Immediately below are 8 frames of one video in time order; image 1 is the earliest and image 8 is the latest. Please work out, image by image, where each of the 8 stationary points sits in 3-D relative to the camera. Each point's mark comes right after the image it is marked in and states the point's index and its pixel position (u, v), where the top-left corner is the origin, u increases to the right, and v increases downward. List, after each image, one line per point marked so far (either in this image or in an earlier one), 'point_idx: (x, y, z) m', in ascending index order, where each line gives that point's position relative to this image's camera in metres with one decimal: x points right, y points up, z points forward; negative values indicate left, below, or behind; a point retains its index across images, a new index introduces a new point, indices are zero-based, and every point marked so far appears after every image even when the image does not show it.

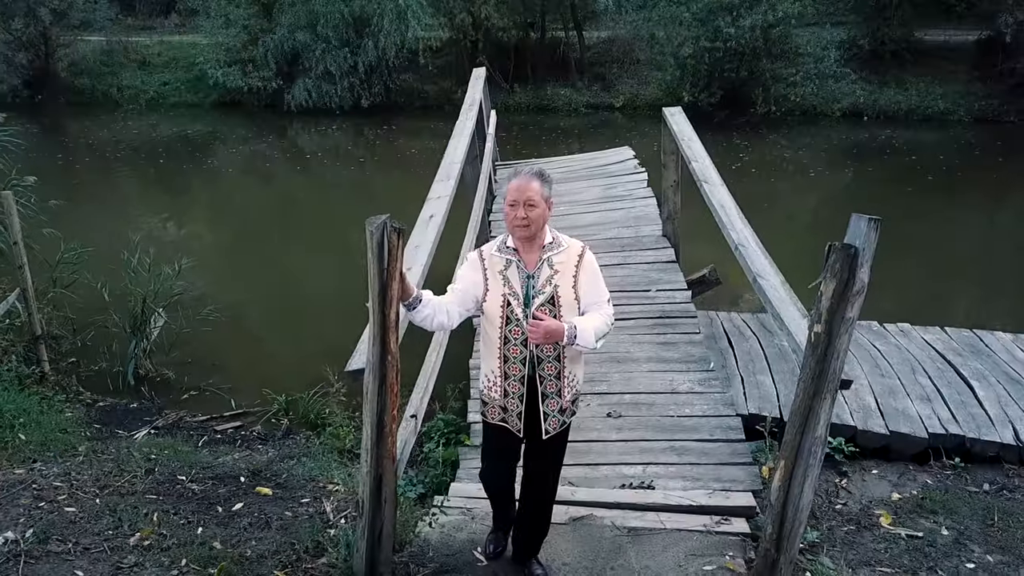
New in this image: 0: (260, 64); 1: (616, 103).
0: (-5.5, +4.9, +17.9) m
1: (+2.4, +4.1, +17.8) m
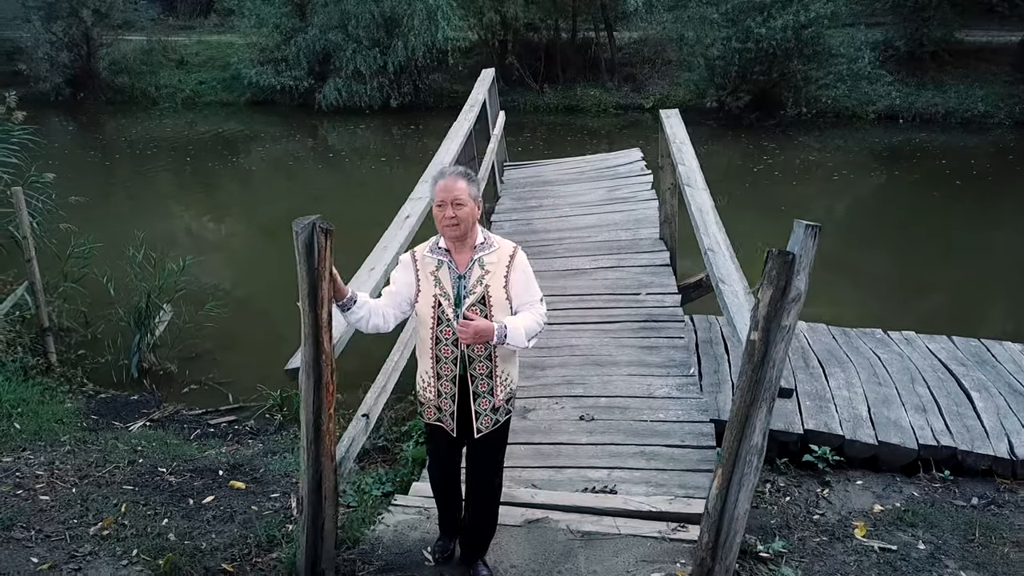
0: (-4.9, +5.0, +18.1) m
1: (+3.0, +4.0, +17.7) m
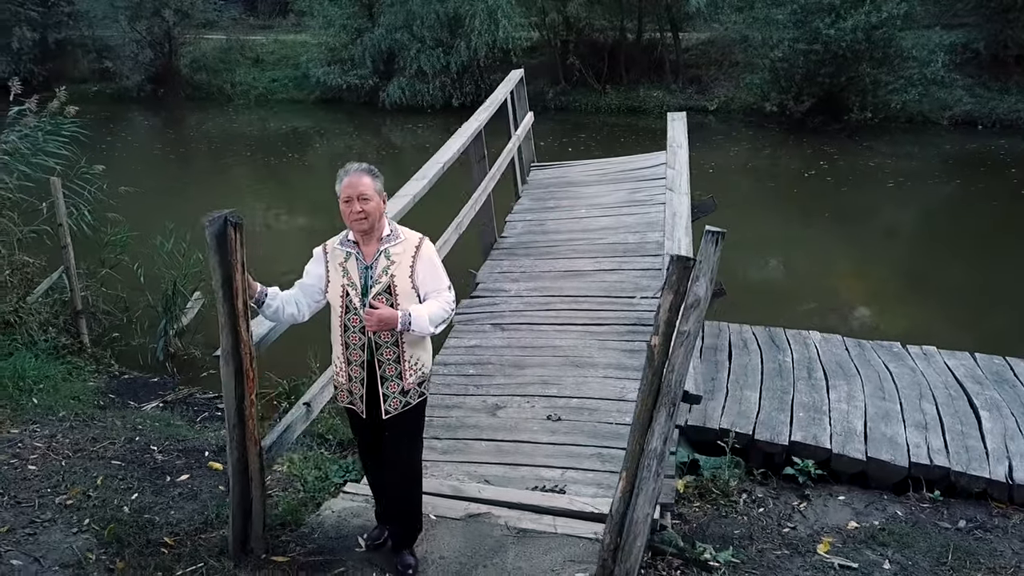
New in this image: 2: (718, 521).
0: (-3.5, +5.2, +18.6) m
1: (+4.3, +3.9, +17.4) m
2: (+0.9, -1.0, +3.5) m
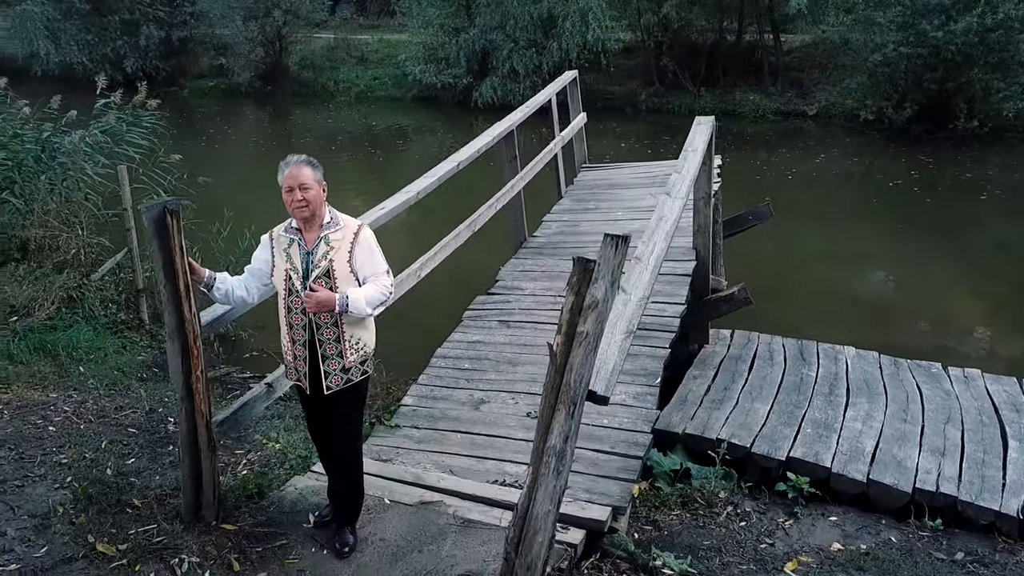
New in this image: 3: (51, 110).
0: (-1.4, +5.3, +18.9) m
1: (+6.1, +3.7, +16.8) m
2: (+0.8, -1.0, +3.5) m
3: (-4.1, +1.6, +7.2) m
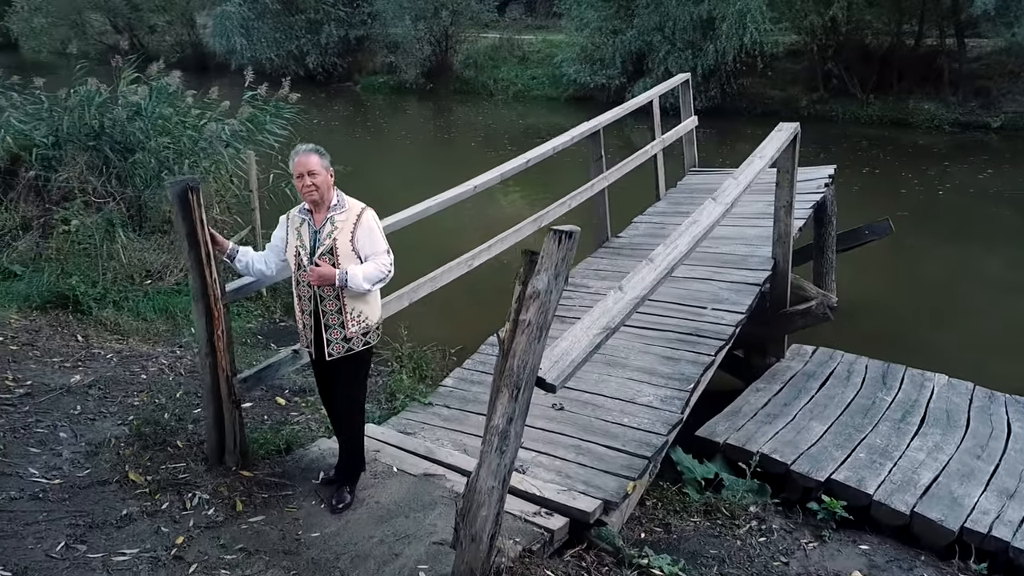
0: (+2.3, +5.3, +19.0) m
1: (+9.0, +3.2, +15.4) m
2: (+0.8, -1.1, +3.4) m
3: (-3.0, +1.9, +8.0) m
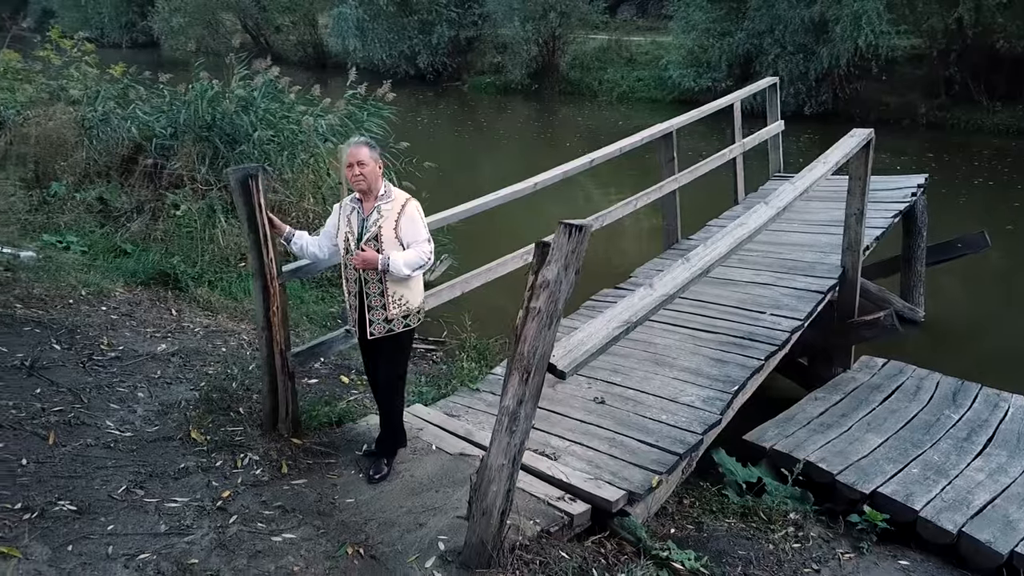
0: (+4.7, +5.1, +18.7) m
1: (+10.8, +2.7, +14.3) m
2: (+0.9, -1.1, +3.5) m
3: (-2.1, +2.0, +8.5) m
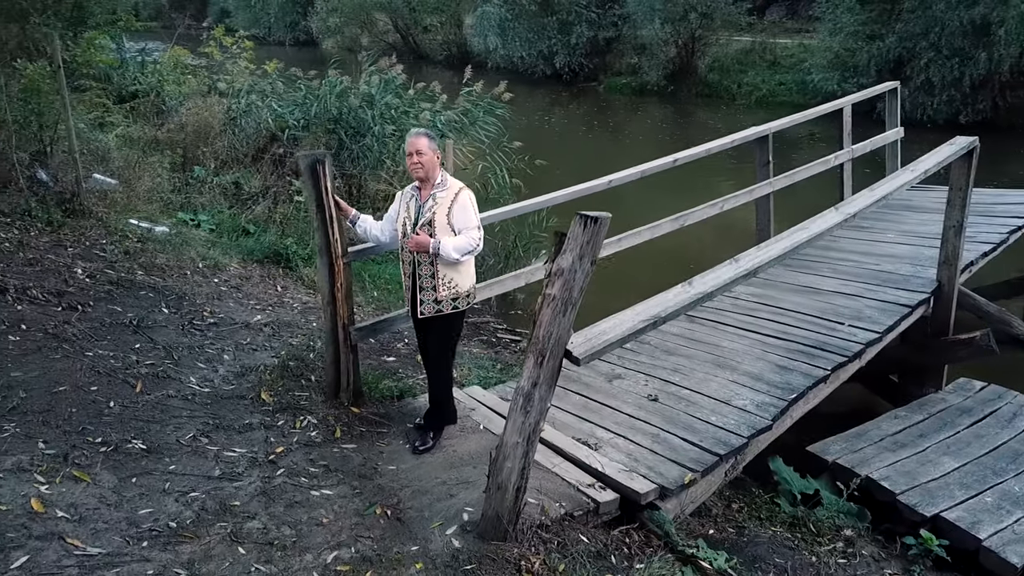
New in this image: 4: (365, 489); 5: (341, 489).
0: (+7.7, +4.8, +17.8) m
1: (+12.9, +2.0, +12.4) m
2: (+1.1, -1.1, +3.4) m
3: (-0.9, +2.1, +8.9) m
4: (-0.5, -0.8, +3.0) m
5: (-0.6, -0.7, +3.0) m
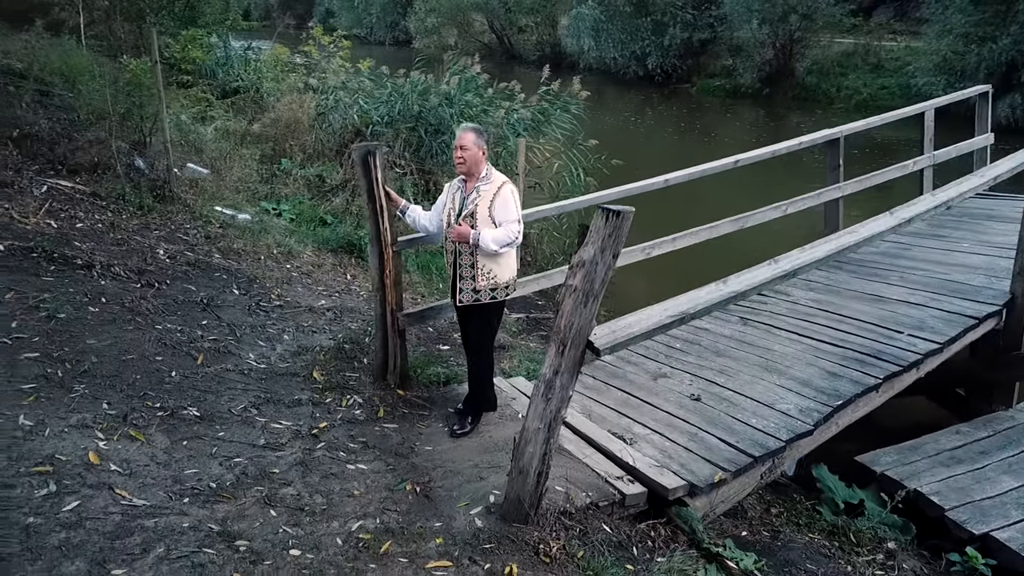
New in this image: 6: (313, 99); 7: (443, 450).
0: (+9.6, +4.5, +16.9) m
1: (+14.0, +1.5, +11.0) m
2: (+1.2, -1.1, +3.4) m
3: (0.0, +2.2, +9.0) m
4: (-0.4, -0.7, +3.2) m
5: (-0.5, -0.7, +3.1) m
6: (-2.2, +2.1, +8.9) m
7: (-0.3, -0.7, +3.3) m
